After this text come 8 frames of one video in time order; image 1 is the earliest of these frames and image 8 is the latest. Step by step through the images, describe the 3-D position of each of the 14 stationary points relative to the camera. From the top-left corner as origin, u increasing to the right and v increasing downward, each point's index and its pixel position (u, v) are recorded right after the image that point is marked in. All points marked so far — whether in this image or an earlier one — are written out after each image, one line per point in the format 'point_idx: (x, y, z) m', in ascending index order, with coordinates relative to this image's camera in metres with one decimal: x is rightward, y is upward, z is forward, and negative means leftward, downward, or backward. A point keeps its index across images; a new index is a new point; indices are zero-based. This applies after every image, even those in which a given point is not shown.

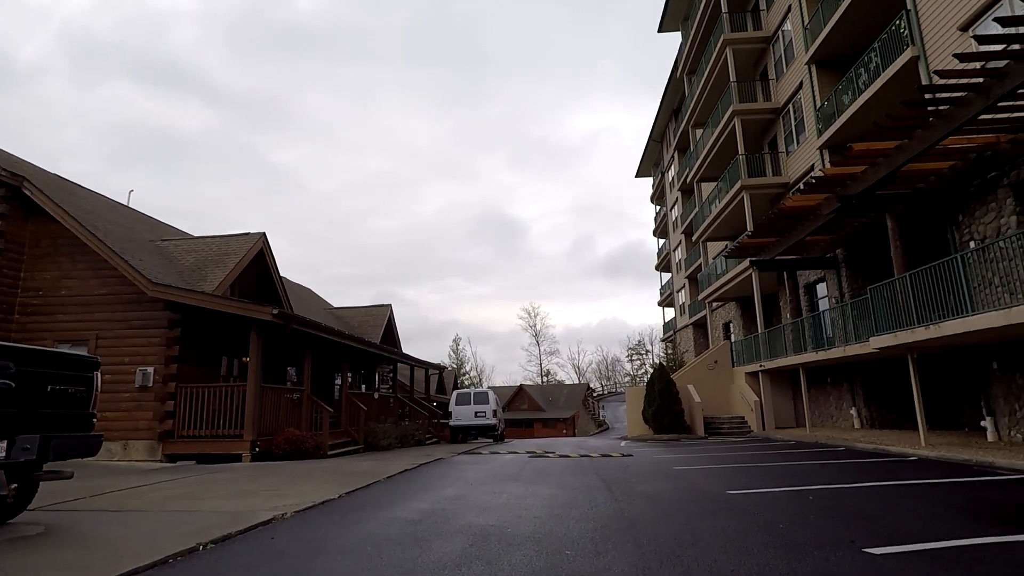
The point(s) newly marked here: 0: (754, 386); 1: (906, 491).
0: (+8.2, -3.3, +19.8) m
1: (+4.1, -2.1, +6.1) m
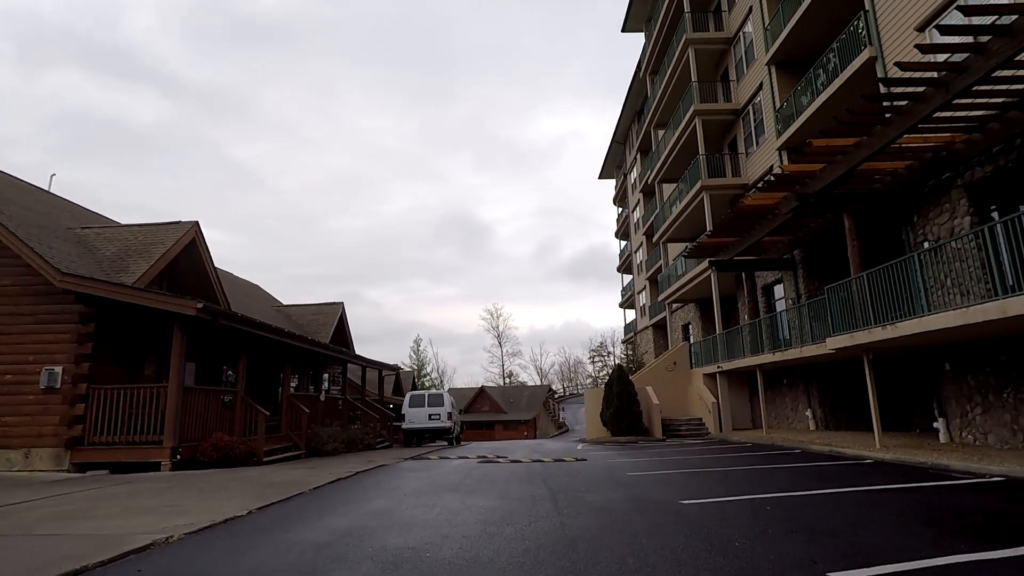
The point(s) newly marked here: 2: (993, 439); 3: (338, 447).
0: (+6.7, -3.4, +19.7) m
1: (+3.5, -2.1, +5.7) m
2: (+8.0, -2.5, +9.7) m
3: (-4.3, -3.9, +14.5) m
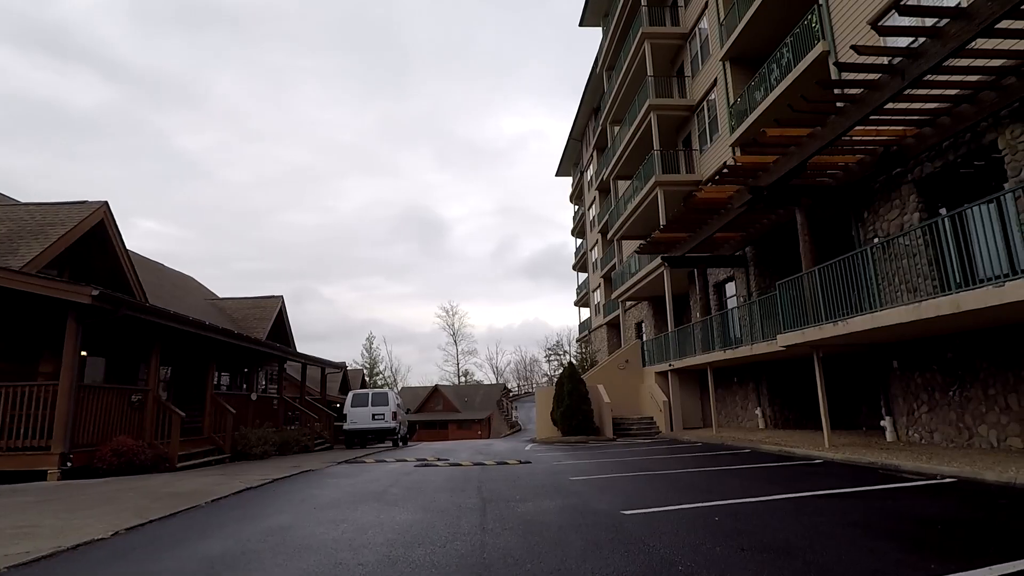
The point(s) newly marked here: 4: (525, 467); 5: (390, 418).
0: (+5.0, -3.3, +19.4) m
1: (+2.8, -2.0, +5.3) m
2: (+7.0, -2.5, +9.6) m
3: (-5.6, -3.7, +13.5) m
4: (+0.2, -2.9, +9.5) m
5: (-4.0, -4.3, +19.3) m
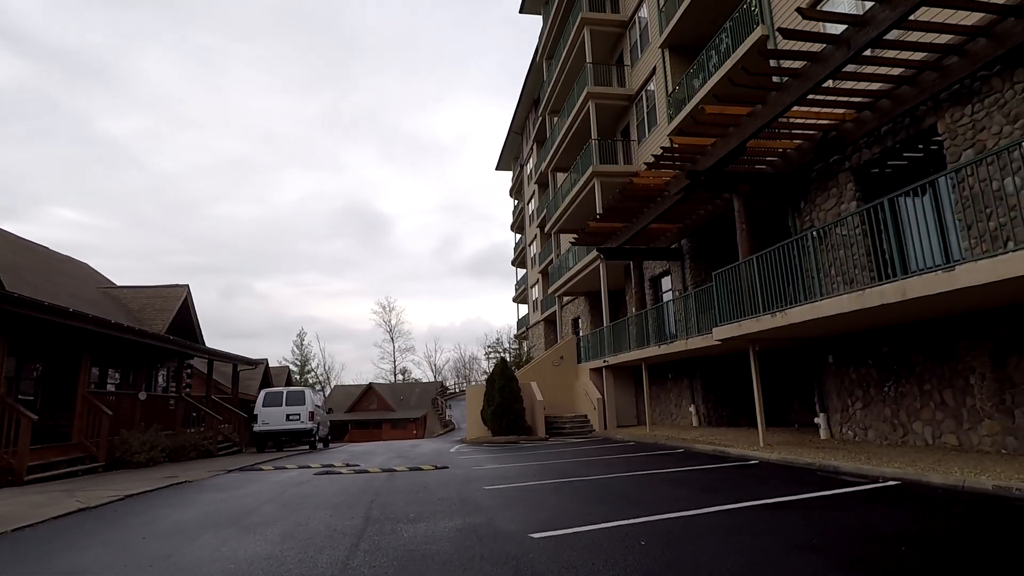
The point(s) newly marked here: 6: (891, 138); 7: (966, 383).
0: (+2.7, -3.1, +18.8) m
1: (+1.9, -1.8, +4.5) m
2: (+5.7, -2.3, +9.2) m
3: (-7.3, -3.4, +11.9) m
4: (-1.1, -2.7, +8.5) m
5: (-6.3, -4.0, +17.9) m
6: (+5.8, +2.3, +9.0) m
7: (+6.0, -1.3, +7.7) m
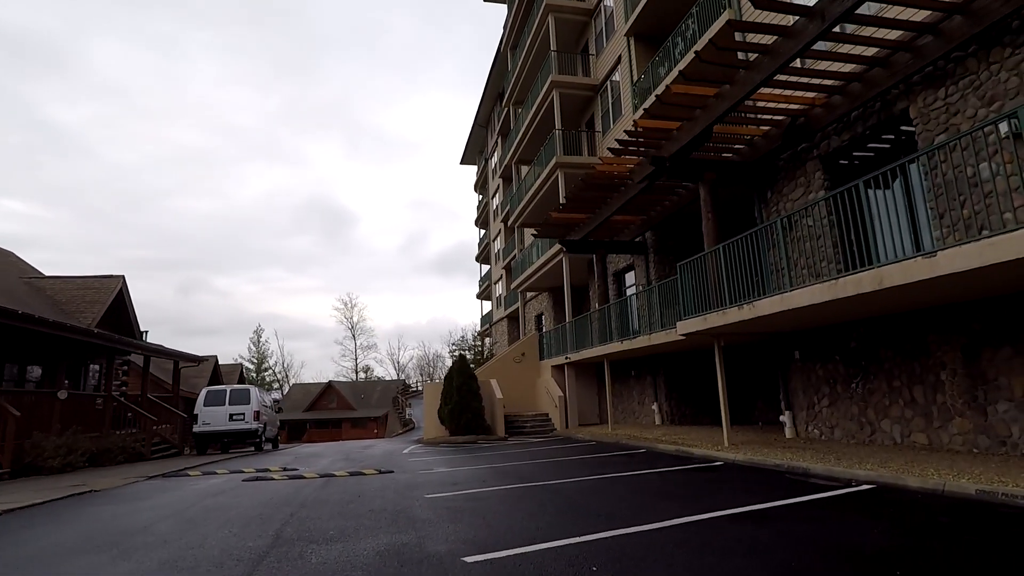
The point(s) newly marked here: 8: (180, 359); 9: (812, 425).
0: (+1.5, -2.9, +18.3) m
1: (+1.5, -1.7, +4.0) m
2: (+5.0, -2.2, +8.9) m
3: (-8.2, -3.2, +10.8) m
4: (-1.7, -2.5, +7.7) m
5: (-7.5, -3.8, +16.8) m
6: (+5.1, +2.4, +8.6) m
7: (+5.4, -1.2, +7.4) m
8: (-10.8, -2.3, +19.1) m
9: (+4.9, -2.2, +9.4) m
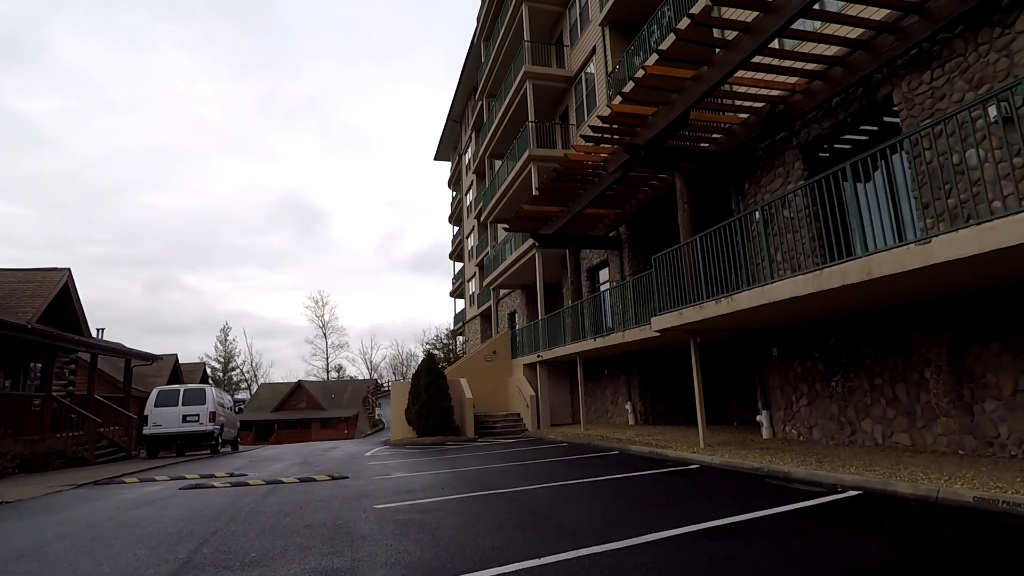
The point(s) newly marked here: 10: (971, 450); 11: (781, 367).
0: (+0.6, -2.8, +17.8) m
1: (+1.2, -1.6, +3.5) m
2: (+4.5, -2.1, +8.5) m
3: (-8.7, -3.0, +9.9) m
4: (-2.2, -2.4, +7.1) m
5: (-8.3, -3.6, +15.9) m
6: (+4.7, +2.5, +8.3) m
7: (+4.9, -1.1, +7.1) m
8: (-11.7, -2.1, +18.1) m
9: (+4.3, -2.1, +9.1) m
10: (+5.0, -1.8, +6.4) m
11: (+4.3, -1.3, +9.4) m
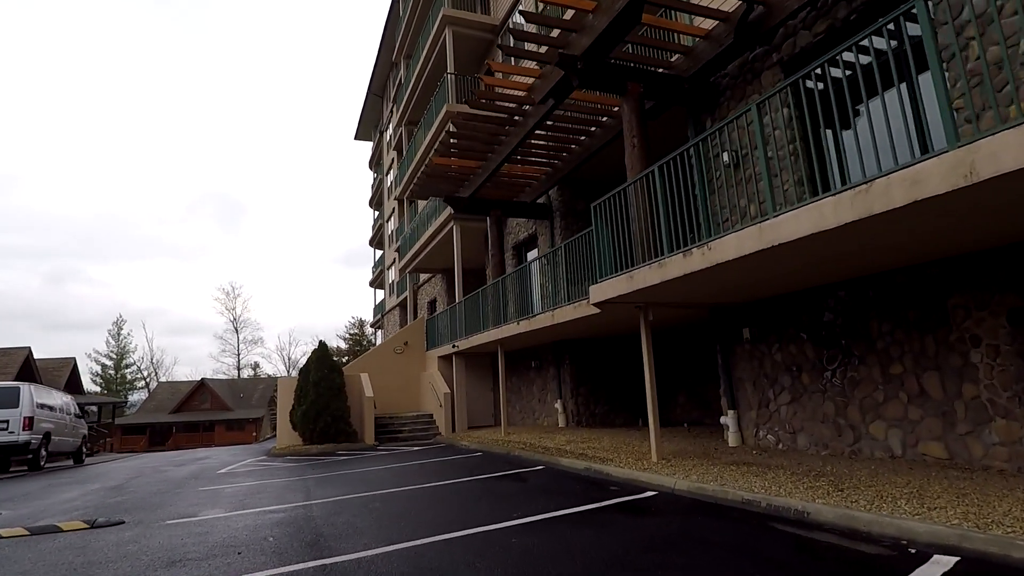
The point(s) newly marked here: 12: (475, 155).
0: (-1.7, -2.3, +15.2) m
1: (+0.5, -1.1, +1.0) m
2: (+3.2, -1.7, +6.4) m
3: (-10.1, -2.4, +6.3) m
4: (-3.3, -1.9, +4.2) m
5: (-10.3, -3.0, +12.3) m
6: (+3.5, +3.0, +6.2) m
7: (+3.8, -0.6, +5.0) m
8: (-14.0, -1.4, +14.0) m
9: (+3.0, -1.7, +6.9) m
10: (+4.0, -1.3, +4.3) m
11: (+3.0, -0.8, +7.2) m
12: (-0.7, +2.5, +11.1) m
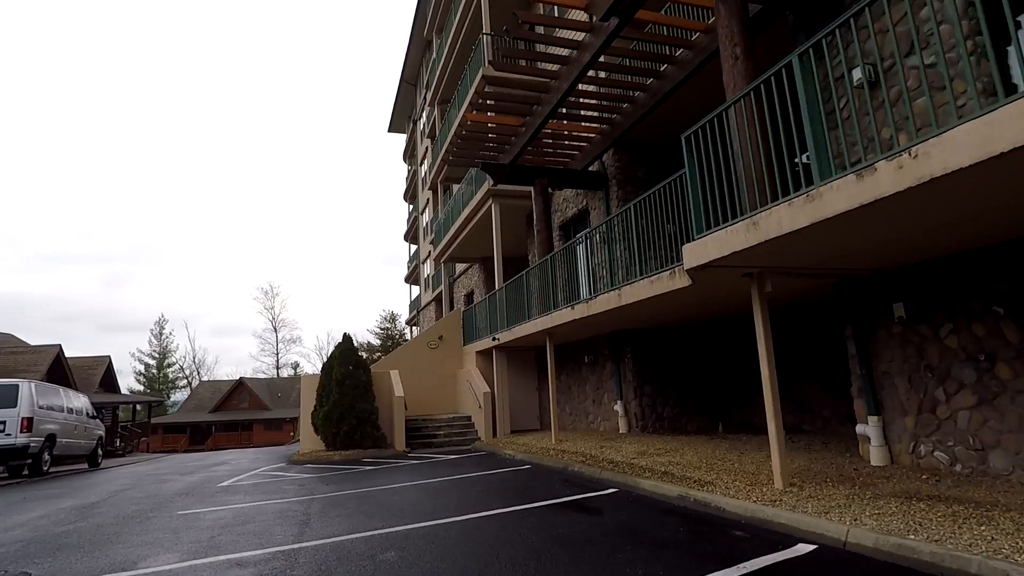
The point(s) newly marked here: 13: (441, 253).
0: (-0.6, -1.9, +13.5) m
1: (+0.7, -0.8, -0.8) m
2: (+3.7, -1.3, +4.4) m
3: (-9.5, -2.2, +5.2) m
4: (-2.9, -1.6, +2.7) m
5: (-9.4, -2.7, +11.2) m
6: (+4.0, +3.3, +4.2) m
7: (+4.3, -0.3, +3.0) m
8: (-12.9, -1.2, +13.1) m
9: (+3.6, -1.3, +5.0) m
10: (+4.4, -1.0, +2.3) m
11: (+3.5, -0.4, +5.2) m
12: (+0.1, +2.8, +9.3) m
13: (-2.3, +1.1, +18.7) m
